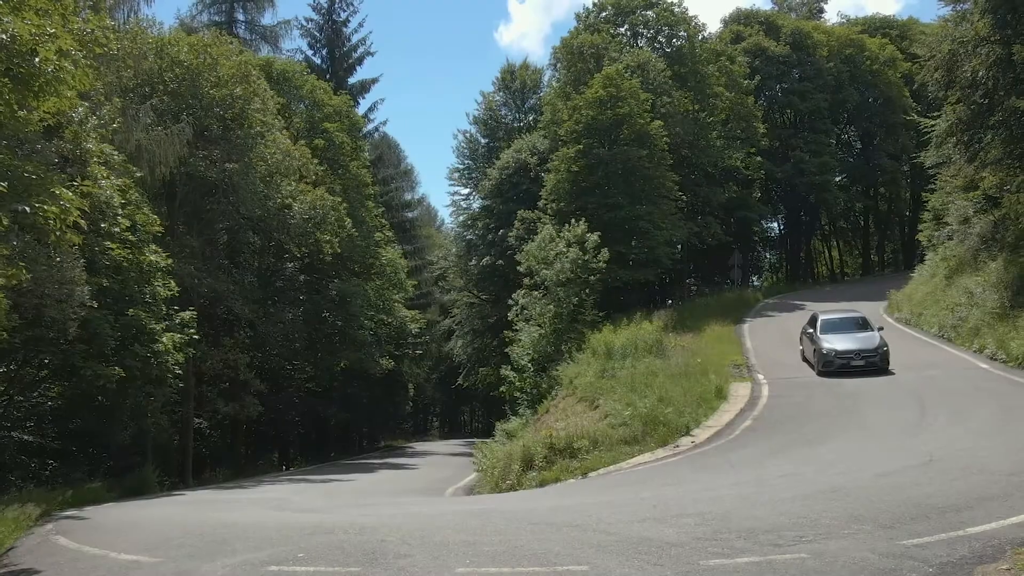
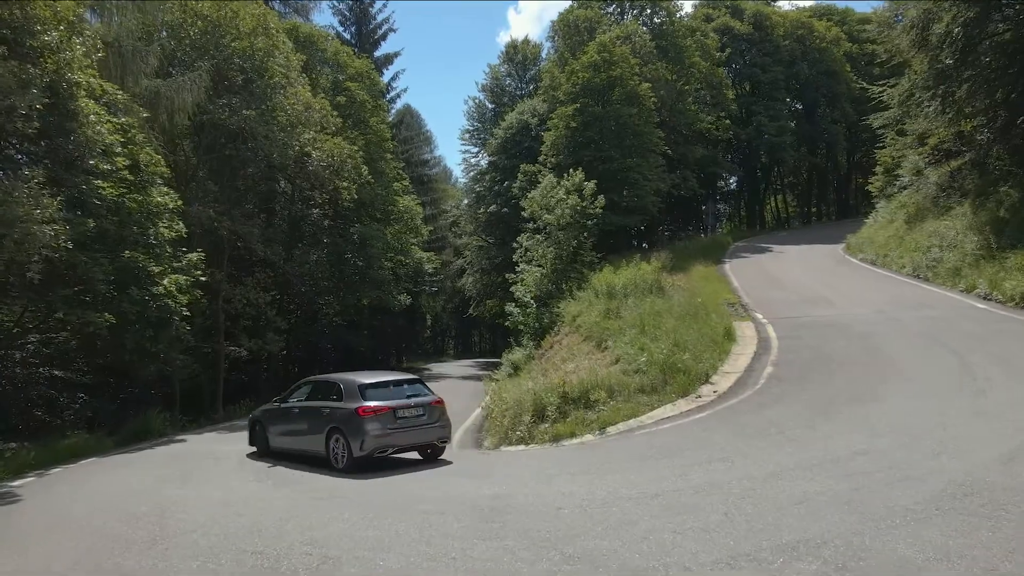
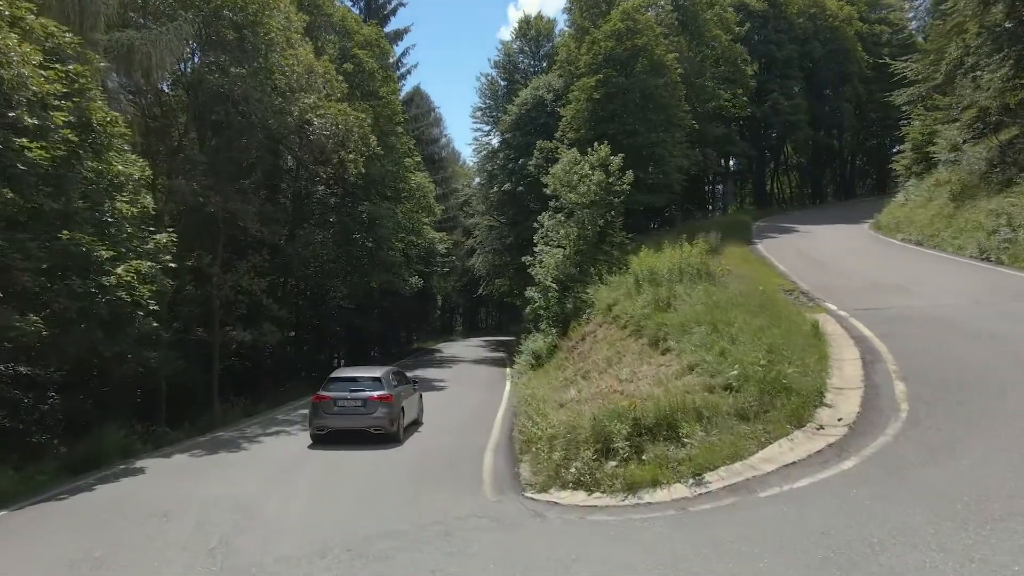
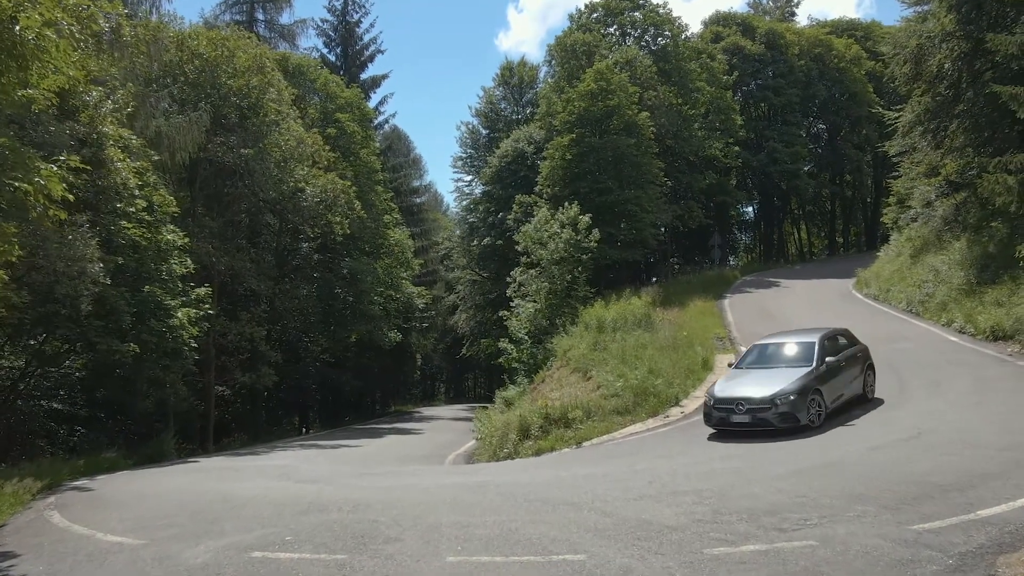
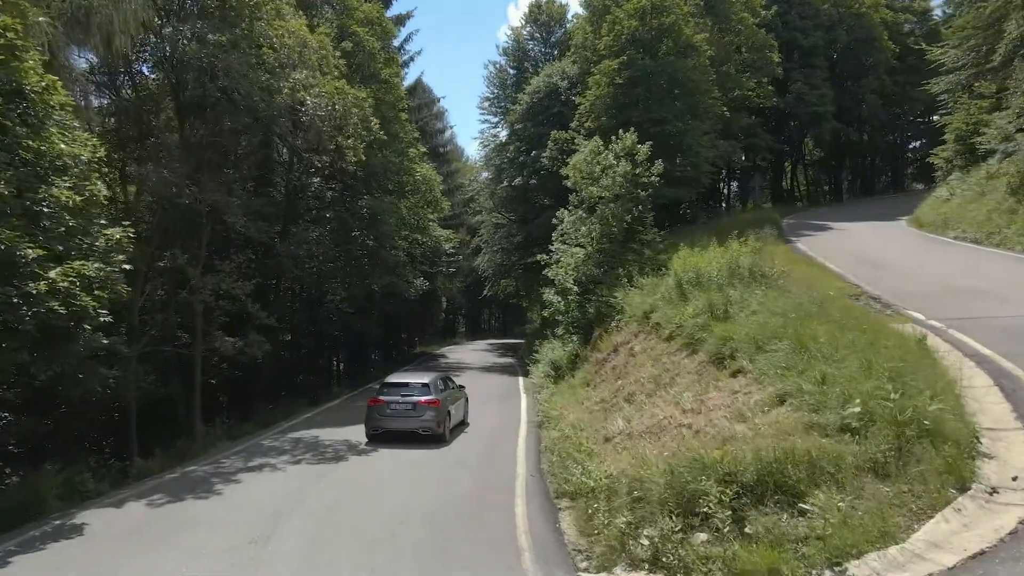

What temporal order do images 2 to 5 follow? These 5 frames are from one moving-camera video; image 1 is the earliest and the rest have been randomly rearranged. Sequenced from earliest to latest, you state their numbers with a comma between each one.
4, 2, 3, 5
